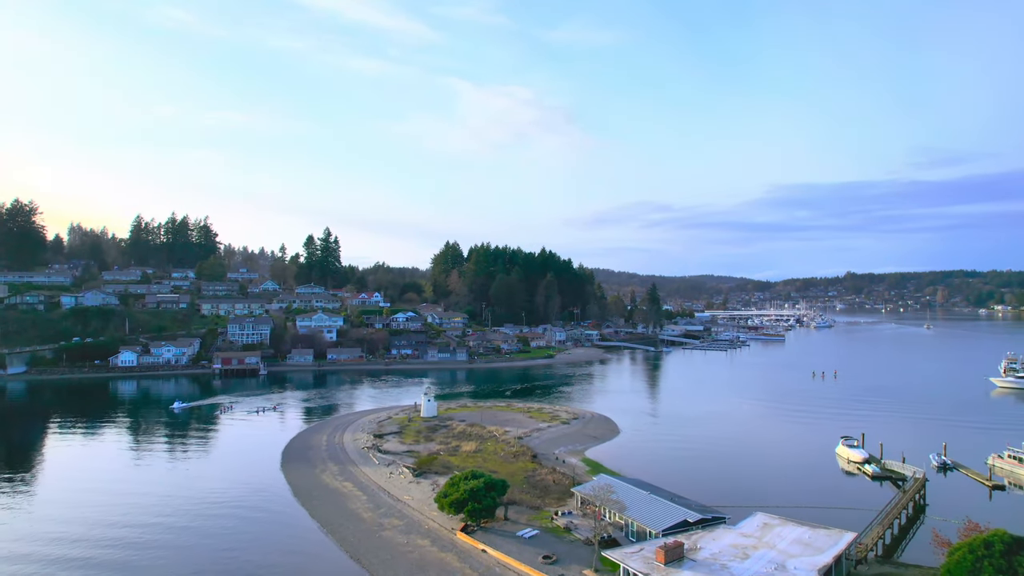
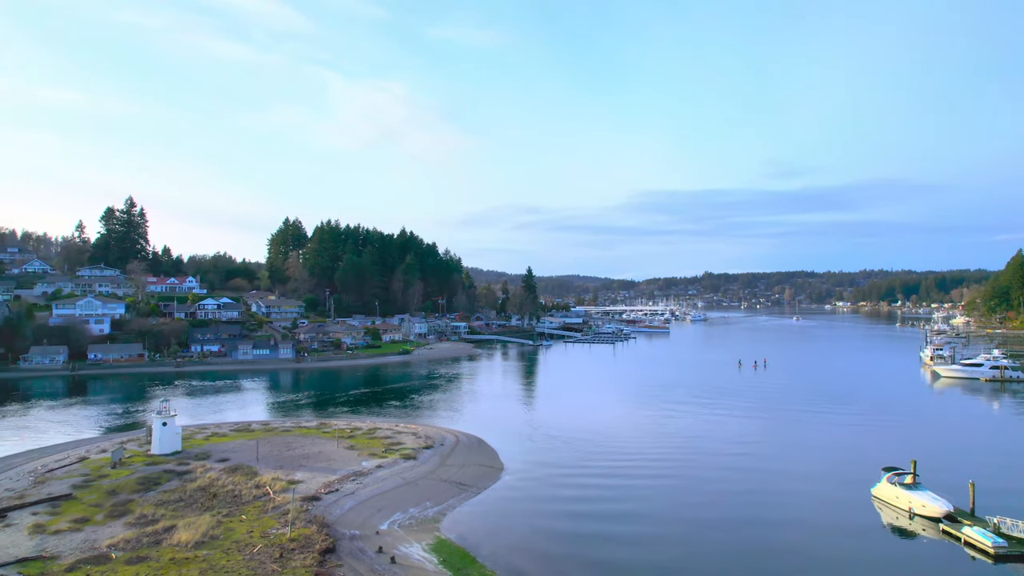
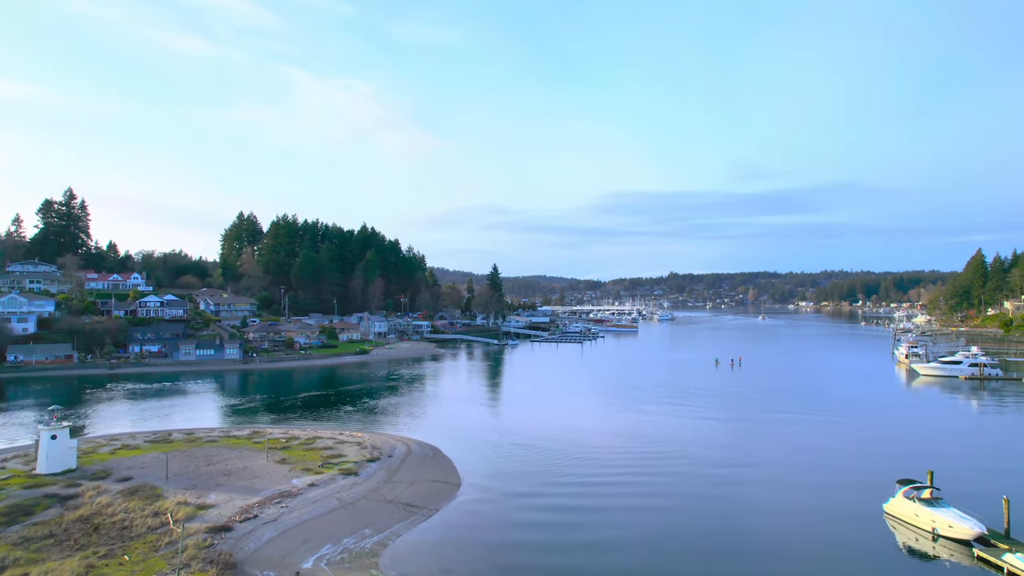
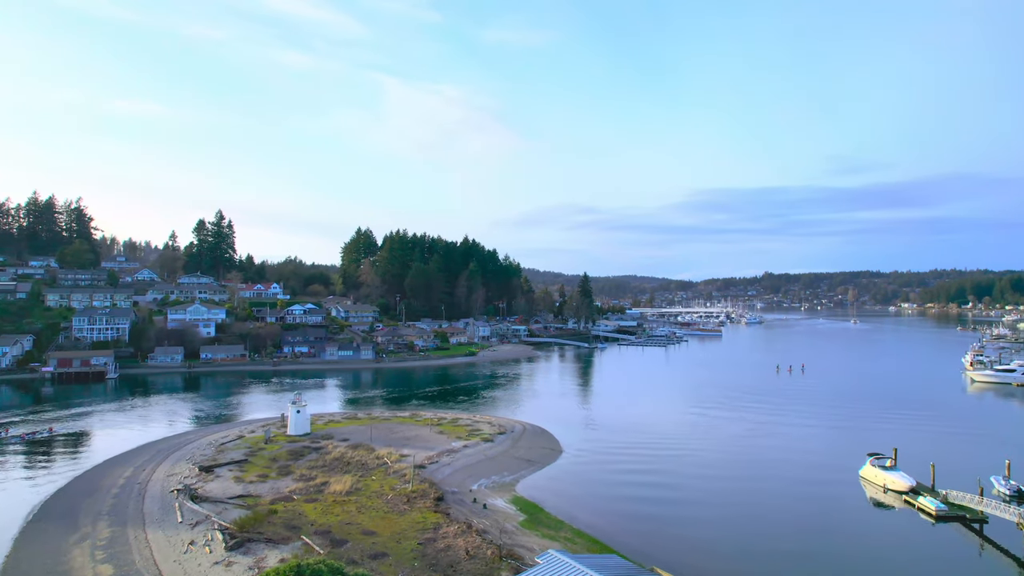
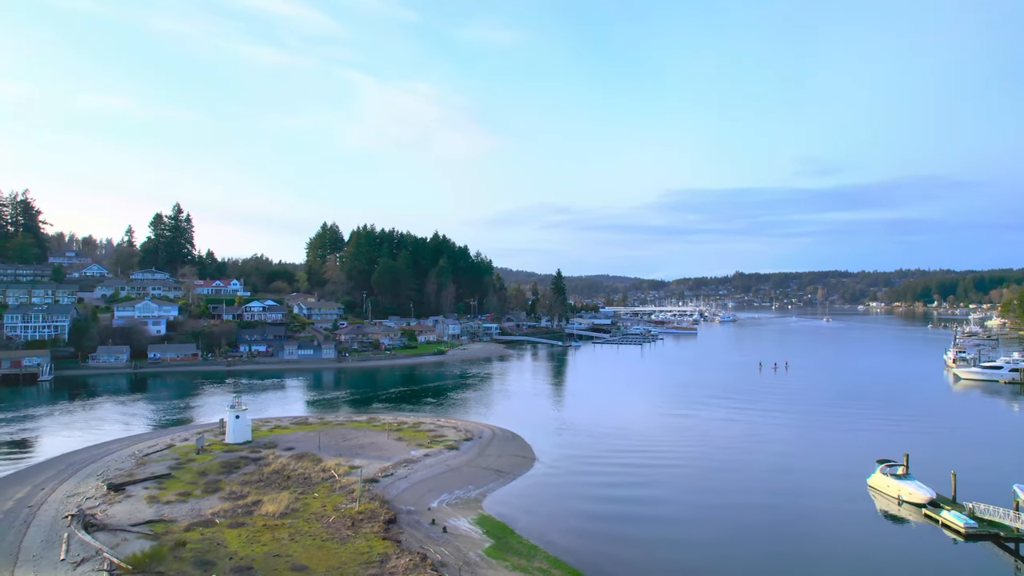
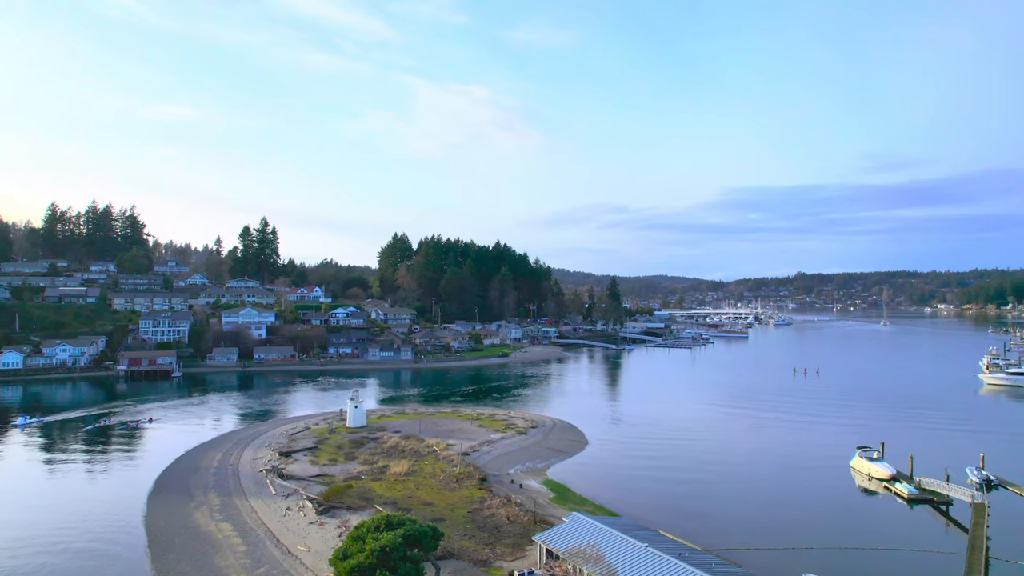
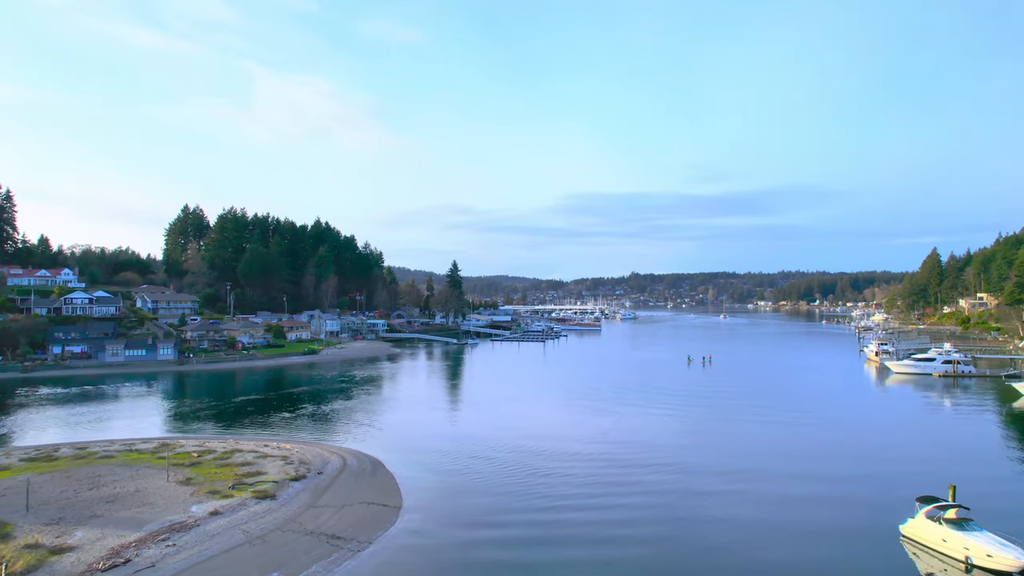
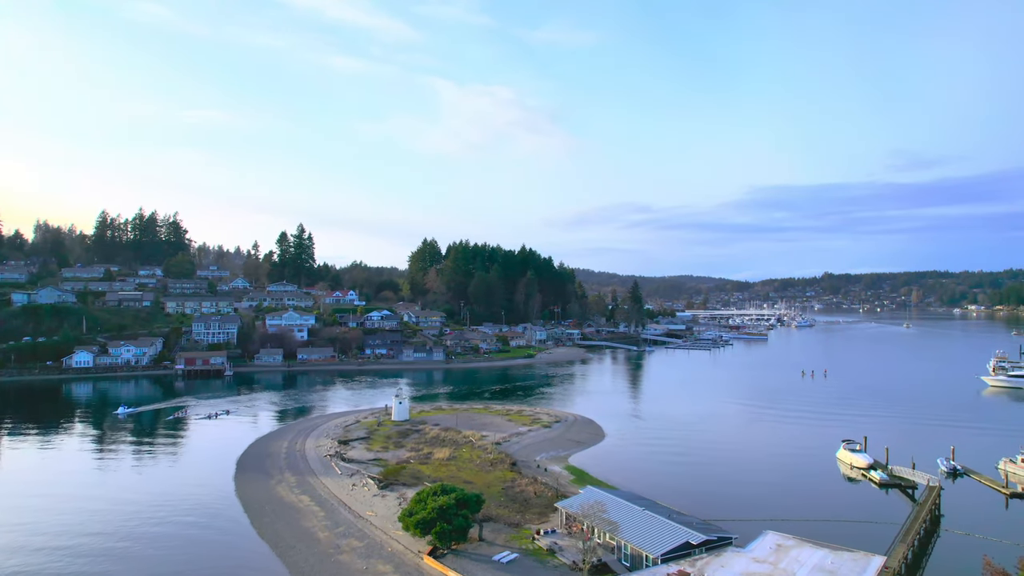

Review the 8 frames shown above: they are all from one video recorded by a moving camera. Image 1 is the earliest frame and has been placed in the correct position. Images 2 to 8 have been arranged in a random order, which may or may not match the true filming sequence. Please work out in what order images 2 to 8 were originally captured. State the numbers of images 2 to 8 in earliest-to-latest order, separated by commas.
8, 6, 4, 5, 2, 3, 7
